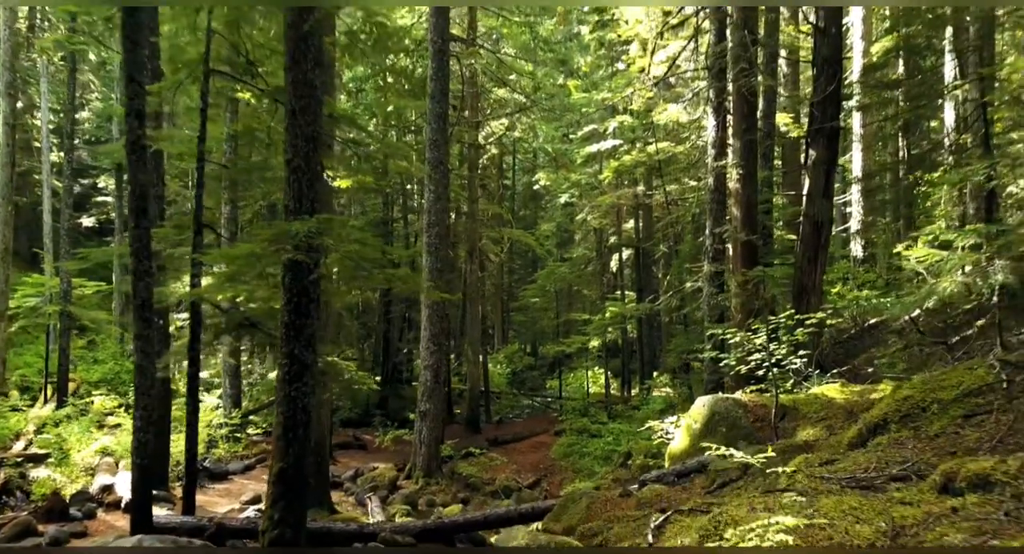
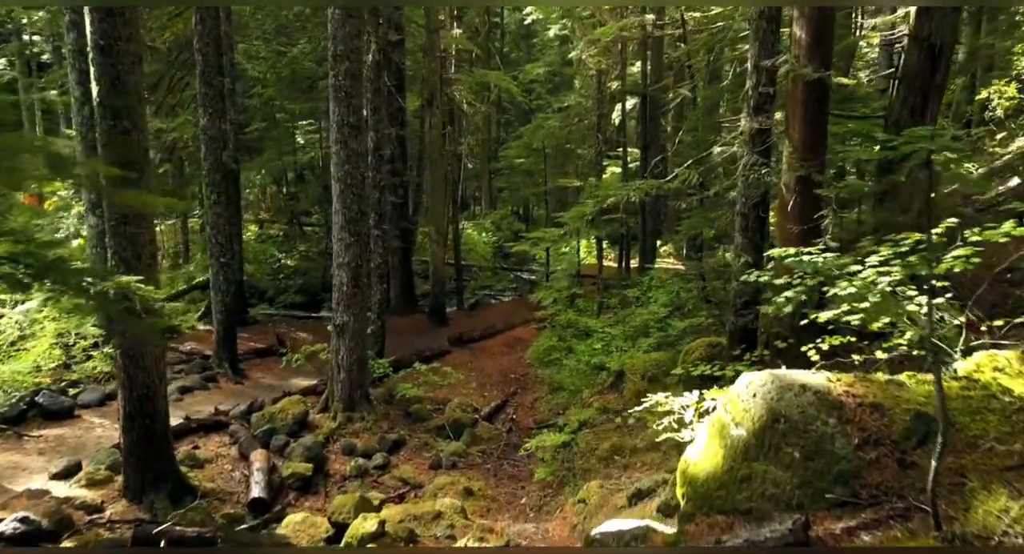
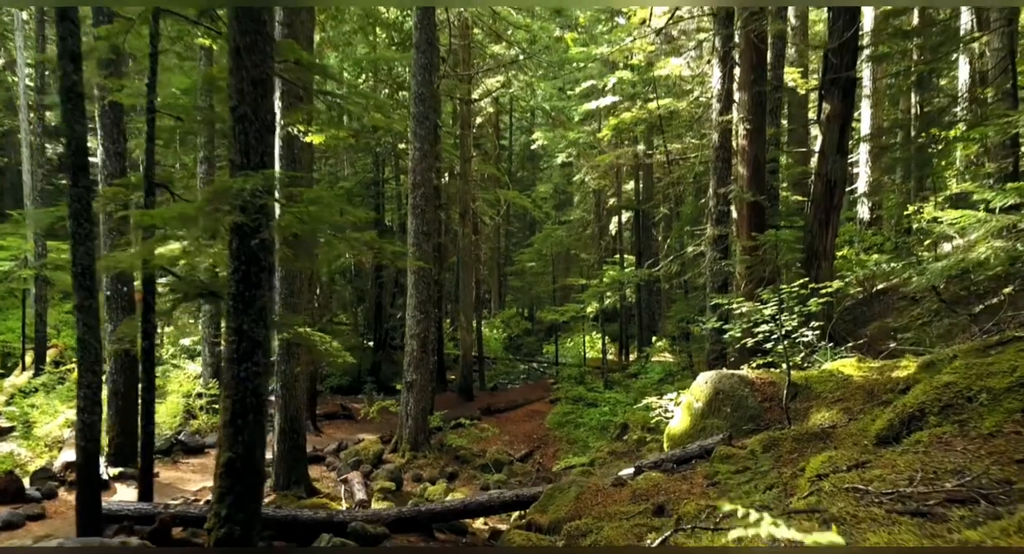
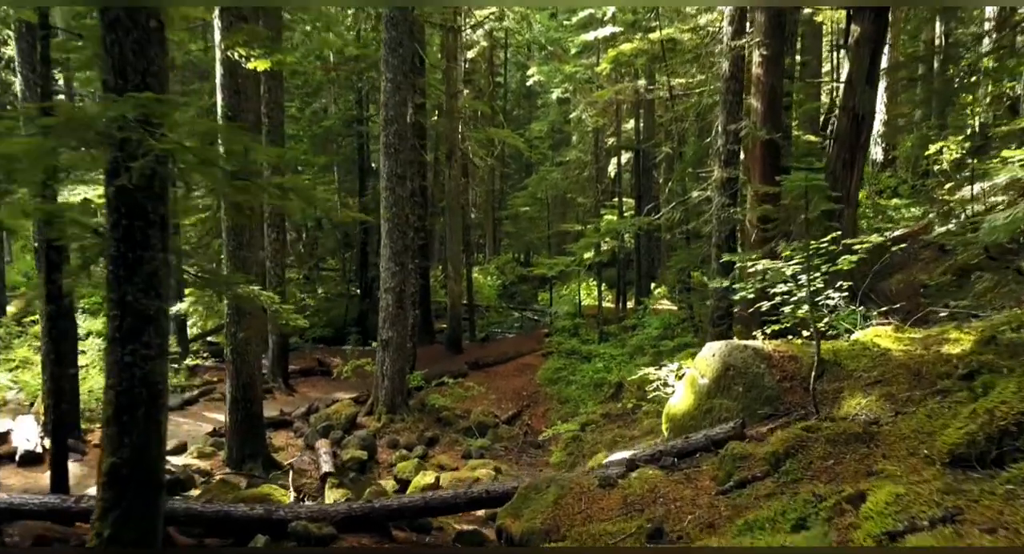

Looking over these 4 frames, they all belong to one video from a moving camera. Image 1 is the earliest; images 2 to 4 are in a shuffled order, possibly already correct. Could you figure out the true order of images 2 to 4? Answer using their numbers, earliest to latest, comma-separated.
3, 4, 2
